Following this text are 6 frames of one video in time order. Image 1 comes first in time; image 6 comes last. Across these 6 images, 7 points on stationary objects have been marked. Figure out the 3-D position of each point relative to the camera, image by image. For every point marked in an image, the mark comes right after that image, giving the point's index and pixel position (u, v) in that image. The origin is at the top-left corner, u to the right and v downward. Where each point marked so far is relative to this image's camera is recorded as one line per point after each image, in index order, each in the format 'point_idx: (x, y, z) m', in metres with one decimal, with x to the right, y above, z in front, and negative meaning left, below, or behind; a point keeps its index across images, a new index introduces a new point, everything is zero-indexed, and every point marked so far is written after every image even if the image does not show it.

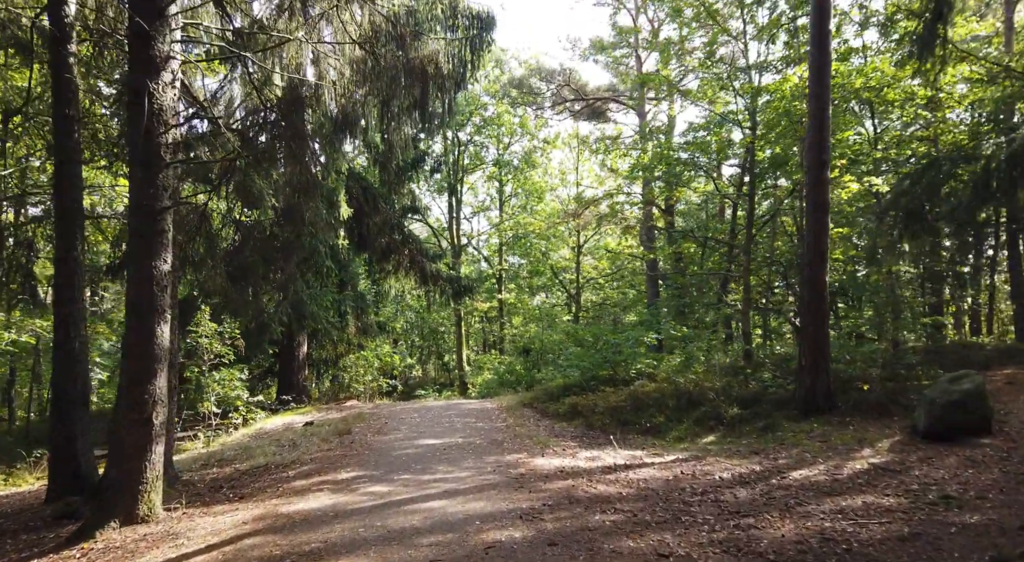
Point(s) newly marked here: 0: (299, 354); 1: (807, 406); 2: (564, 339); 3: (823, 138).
0: (-5.0, -1.8, +17.6) m
1: (+3.9, -1.6, +9.8) m
2: (+1.3, -1.5, +19.2) m
3: (+4.1, +1.9, +9.7) m
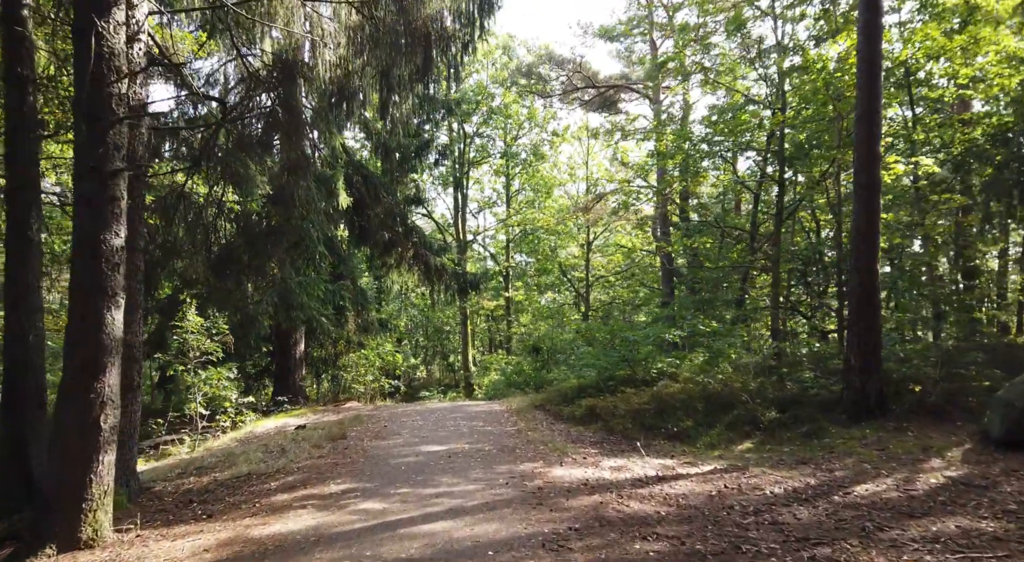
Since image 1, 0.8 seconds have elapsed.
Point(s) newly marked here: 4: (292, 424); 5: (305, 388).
0: (-4.8, -1.6, +16.6) m
1: (+4.1, -1.5, +8.8) m
2: (+1.5, -1.4, +18.2) m
3: (+4.3, +2.0, +8.7) m
4: (-3.5, -2.3, +11.8) m
5: (-4.8, -2.5, +17.2) m
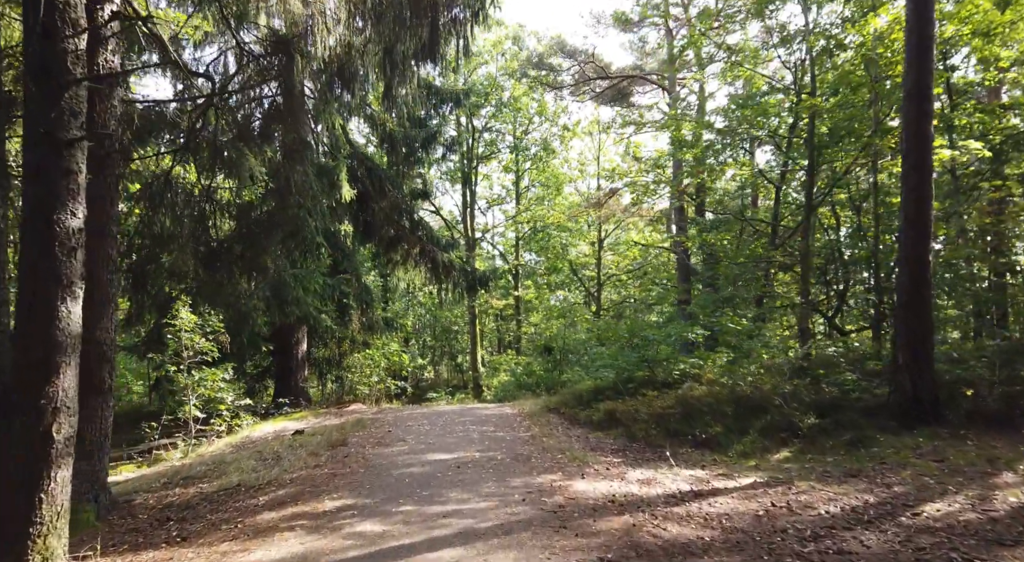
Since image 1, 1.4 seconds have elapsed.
0: (-4.6, -1.6, +15.9) m
1: (+4.2, -1.4, +8.0) m
2: (+1.8, -1.3, +17.4) m
3: (+4.4, +2.1, +7.9) m
4: (-3.3, -2.2, +11.0) m
5: (-4.6, -2.4, +16.5) m
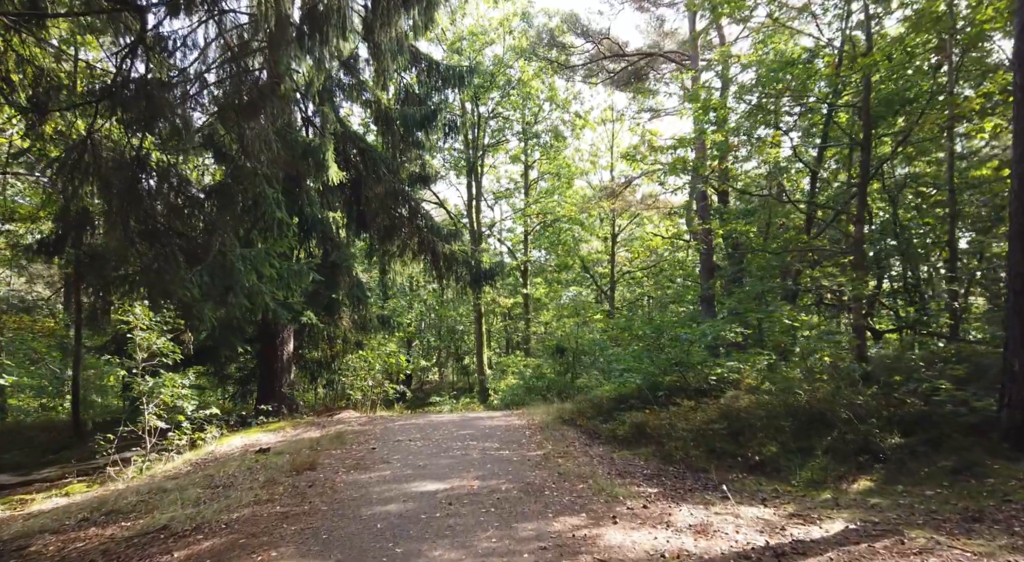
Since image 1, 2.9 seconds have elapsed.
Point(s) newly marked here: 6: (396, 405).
0: (-4.4, -1.4, +14.3) m
1: (+4.3, -1.3, +6.3) m
2: (+2.0, -1.2, +15.8) m
3: (+4.5, +2.2, +6.2) m
4: (-3.2, -2.0, +9.4) m
5: (-4.4, -2.3, +14.9) m
6: (-3.0, -3.3, +19.4) m
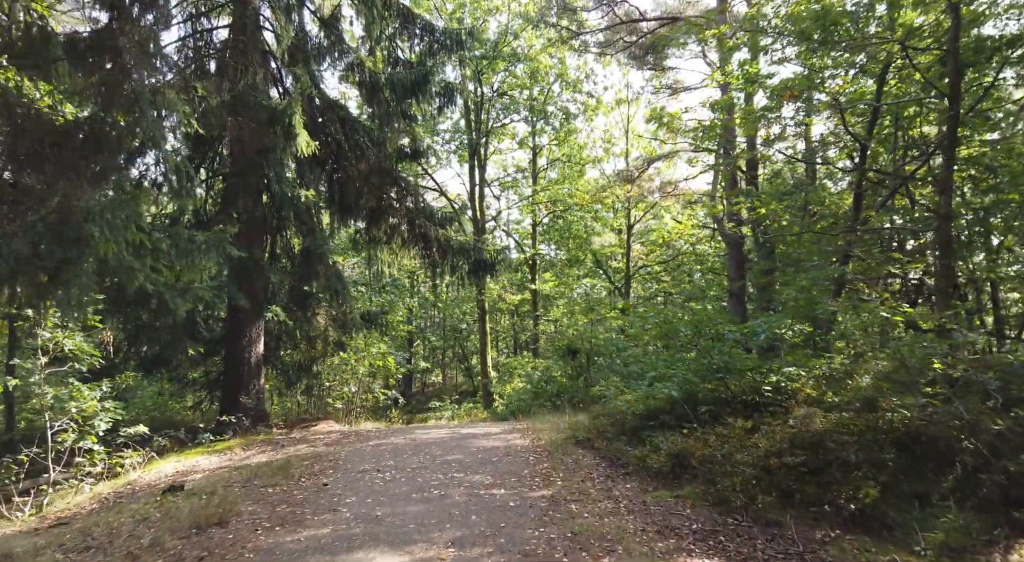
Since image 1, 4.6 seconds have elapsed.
0: (-4.4, -1.3, +12.3) m
1: (+4.2, -1.1, +4.2) m
2: (+2.1, -1.0, +13.7) m
3: (+4.4, +2.4, +4.1) m
4: (-3.2, -1.9, +7.4) m
5: (-4.3, -2.1, +12.9) m
6: (-2.9, -3.1, +17.4) m
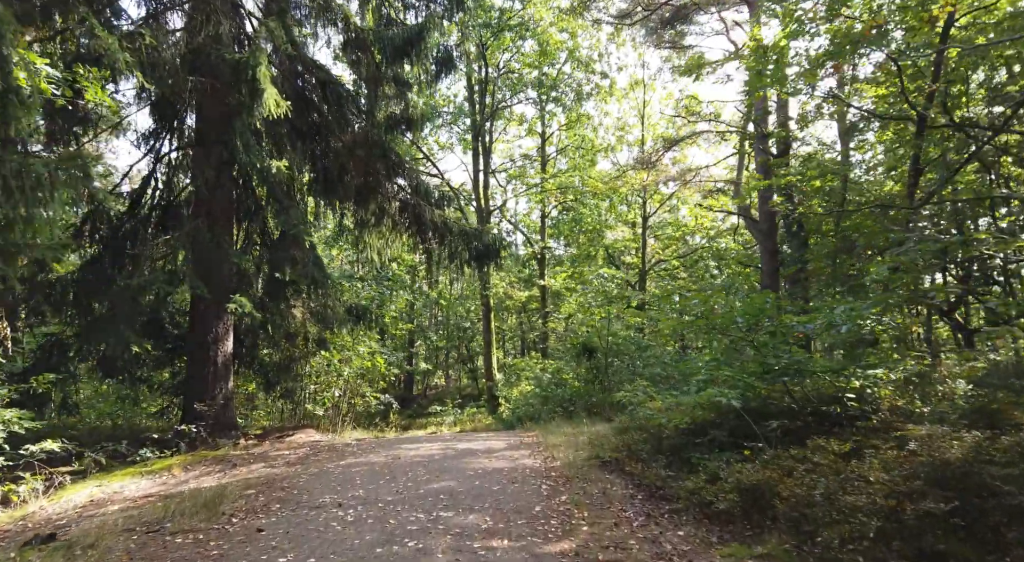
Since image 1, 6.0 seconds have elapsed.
0: (-4.3, -1.1, +10.6) m
1: (+4.3, -0.9, +2.4) m
2: (+2.2, -0.8, +11.9) m
3: (+4.4, +2.6, +2.3) m
4: (-3.1, -1.7, +5.7) m
5: (-4.2, -1.9, +11.1) m
6: (-2.8, -2.9, +15.7) m
